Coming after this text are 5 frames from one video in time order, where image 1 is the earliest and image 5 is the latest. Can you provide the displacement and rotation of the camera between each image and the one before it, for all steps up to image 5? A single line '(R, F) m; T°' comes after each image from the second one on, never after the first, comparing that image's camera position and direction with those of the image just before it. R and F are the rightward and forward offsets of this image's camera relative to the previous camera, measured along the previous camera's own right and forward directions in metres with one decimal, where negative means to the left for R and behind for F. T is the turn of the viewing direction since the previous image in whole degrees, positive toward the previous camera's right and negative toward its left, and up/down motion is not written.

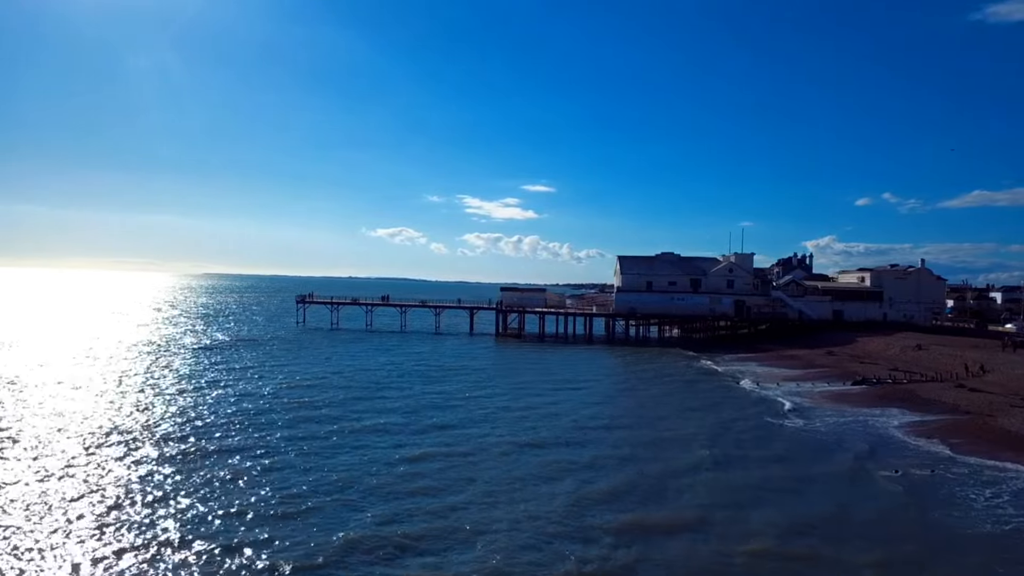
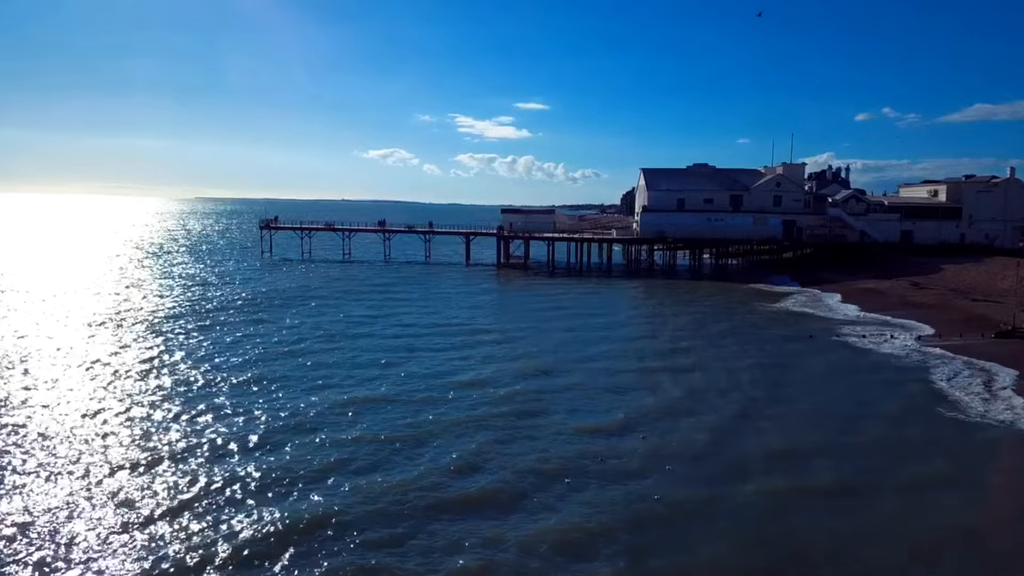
(-0.7, +10.8) m; 0°
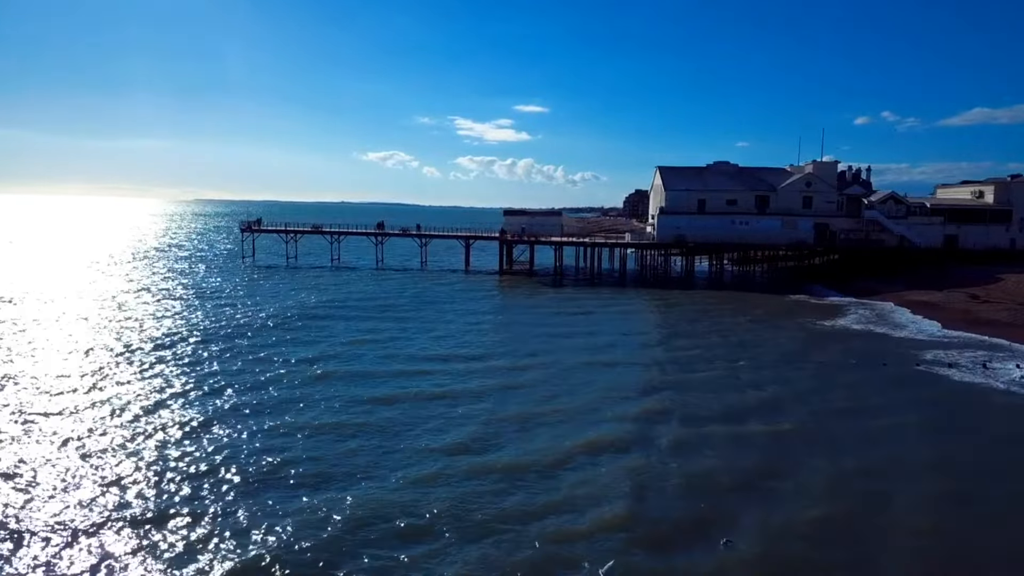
(-0.3, +5.0) m; 0°
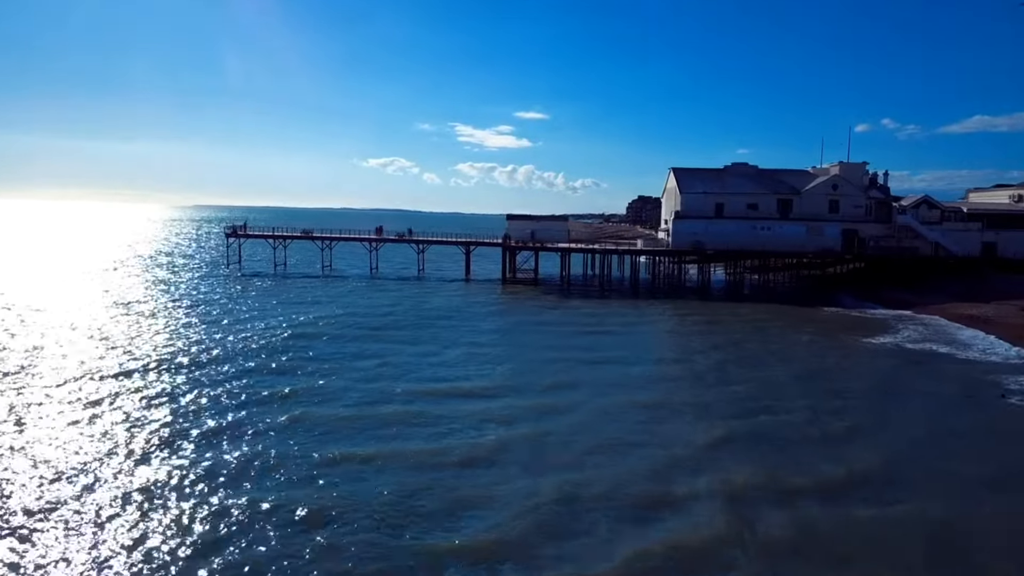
(-0.2, +3.6) m; 0°
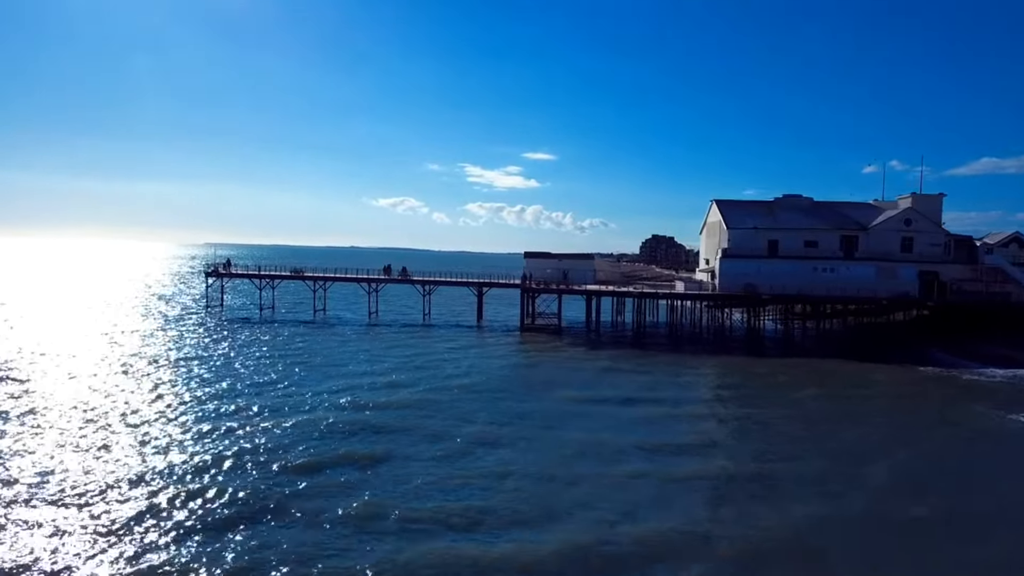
(-0.7, +6.5) m; -1°
